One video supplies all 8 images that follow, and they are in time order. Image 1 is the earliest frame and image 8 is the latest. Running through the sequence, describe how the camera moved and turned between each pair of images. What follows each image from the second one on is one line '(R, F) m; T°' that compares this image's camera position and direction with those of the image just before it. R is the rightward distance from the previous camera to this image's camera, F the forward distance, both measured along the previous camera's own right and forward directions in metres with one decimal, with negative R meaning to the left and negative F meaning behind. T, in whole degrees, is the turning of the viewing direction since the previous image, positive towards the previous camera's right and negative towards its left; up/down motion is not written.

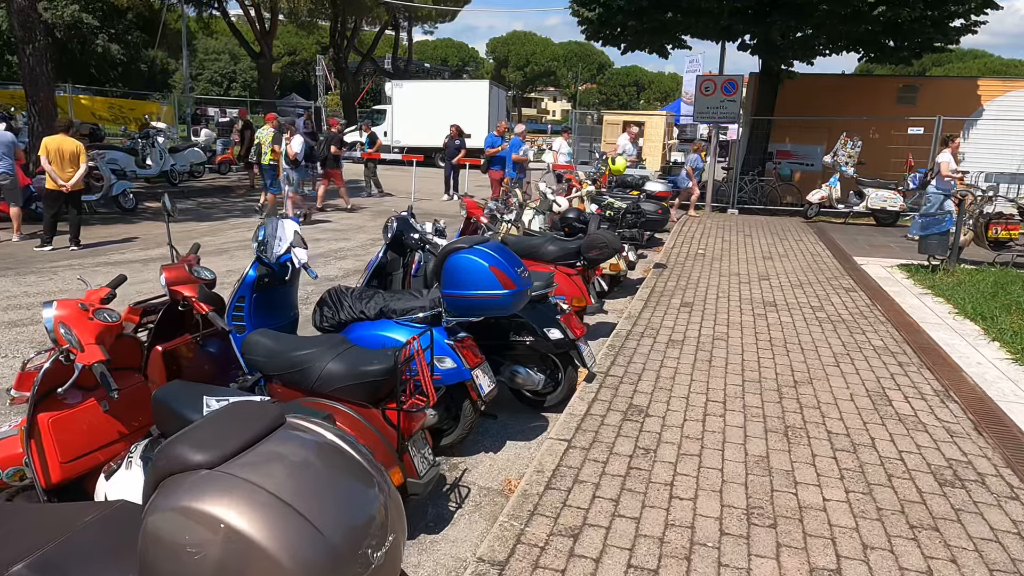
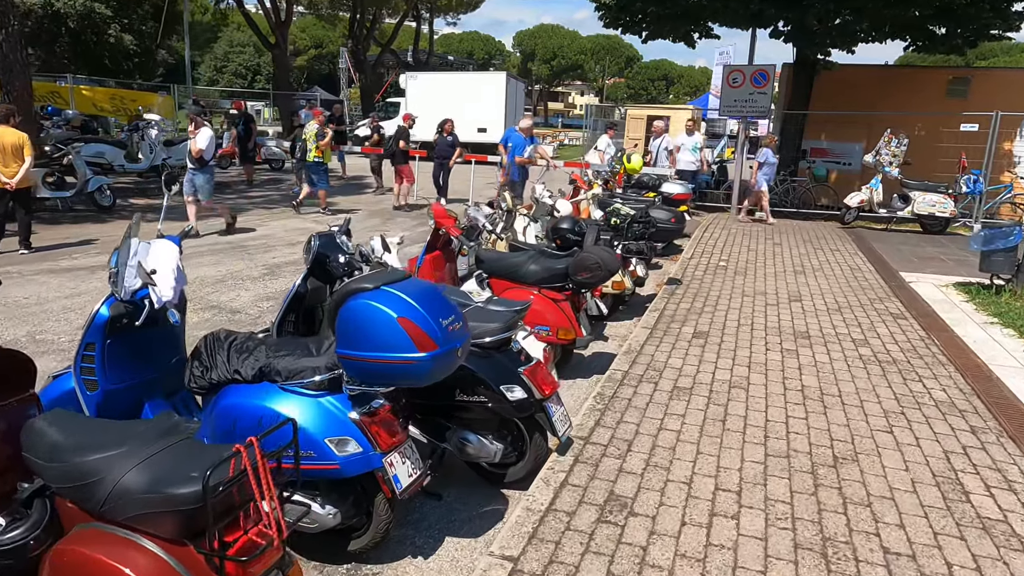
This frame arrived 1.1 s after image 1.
(+0.4, +1.1) m; -2°
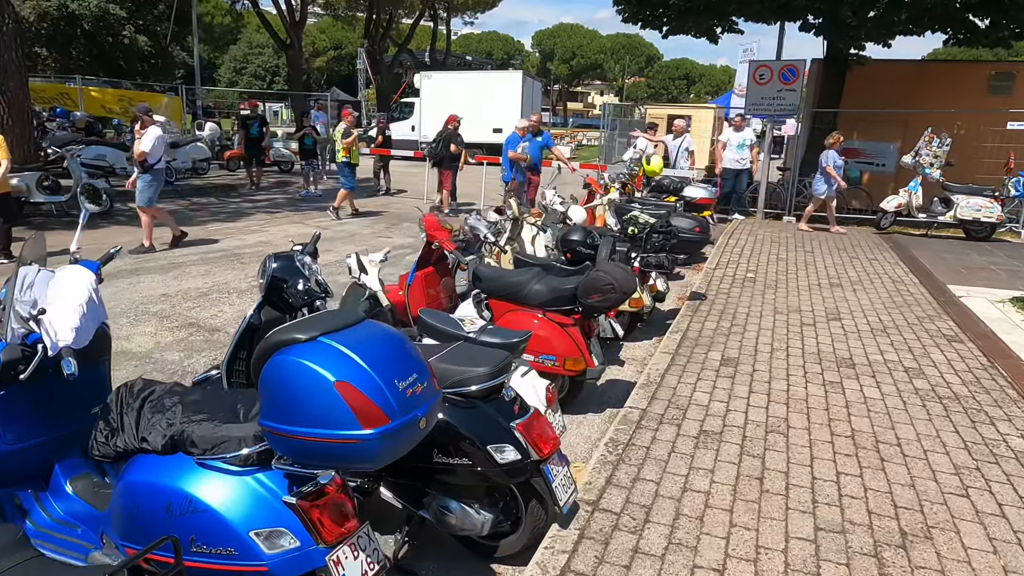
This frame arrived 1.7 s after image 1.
(+0.1, +0.6) m; -2°
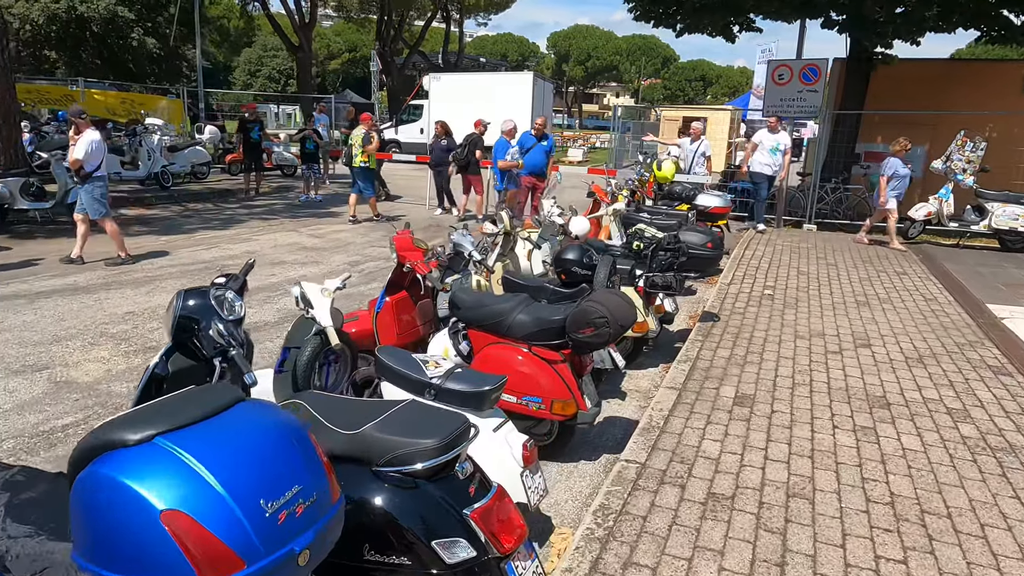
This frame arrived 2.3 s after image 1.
(+0.2, +0.6) m; -1°
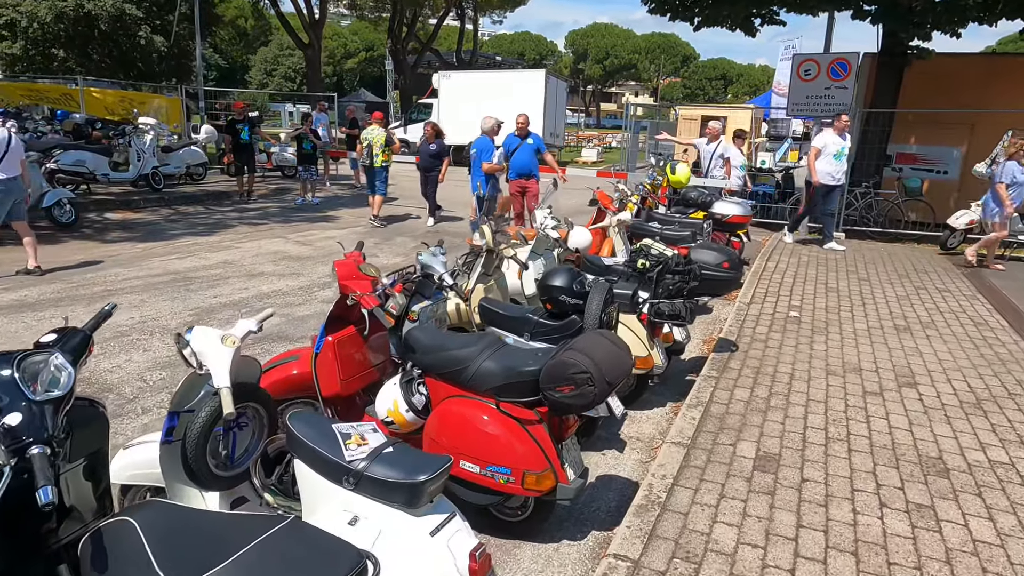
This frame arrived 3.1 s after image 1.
(+0.3, +0.8) m; -2°
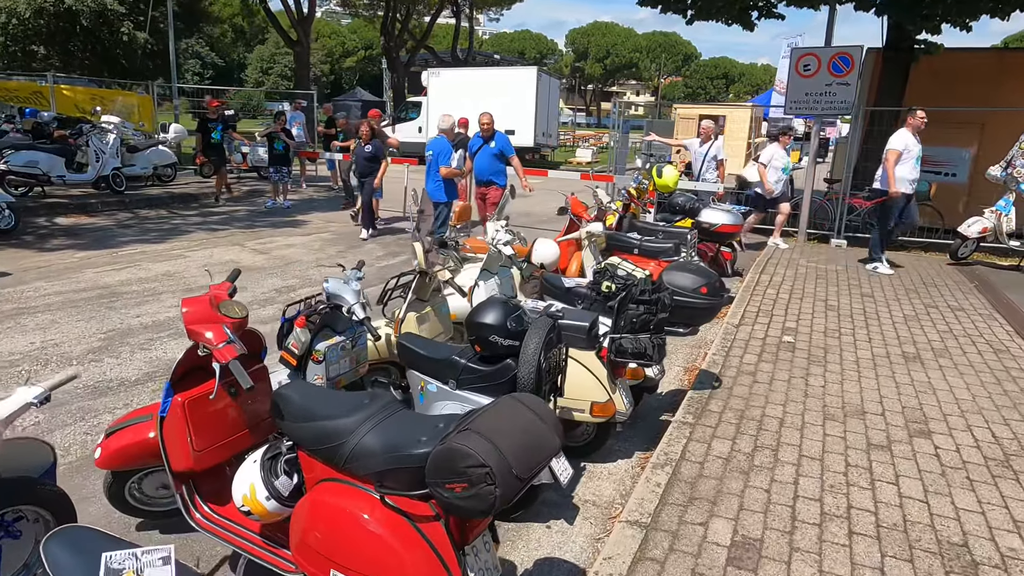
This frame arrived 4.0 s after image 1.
(+0.4, +0.8) m; 0°
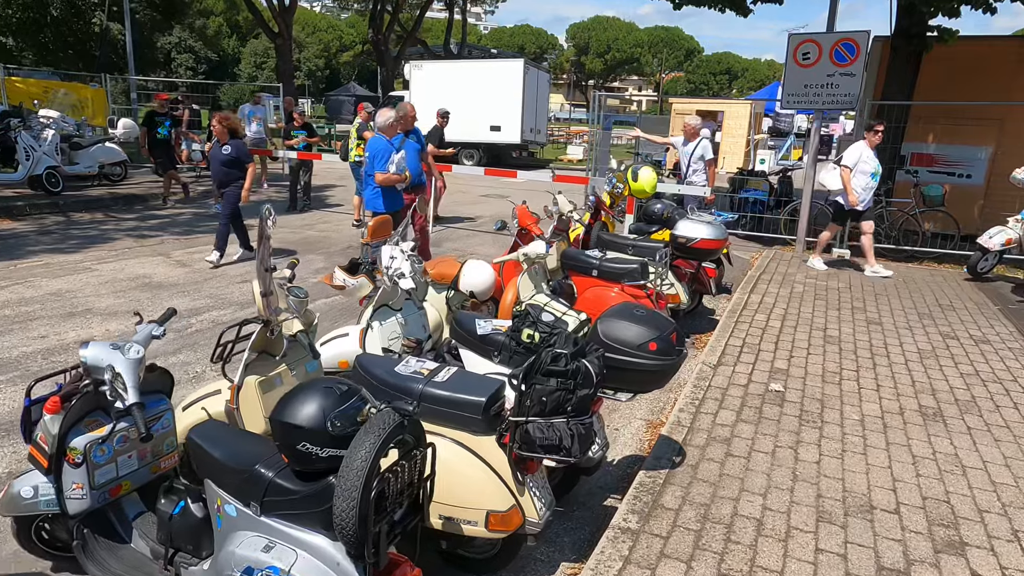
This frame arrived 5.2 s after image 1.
(+0.6, +1.1) m; 0°
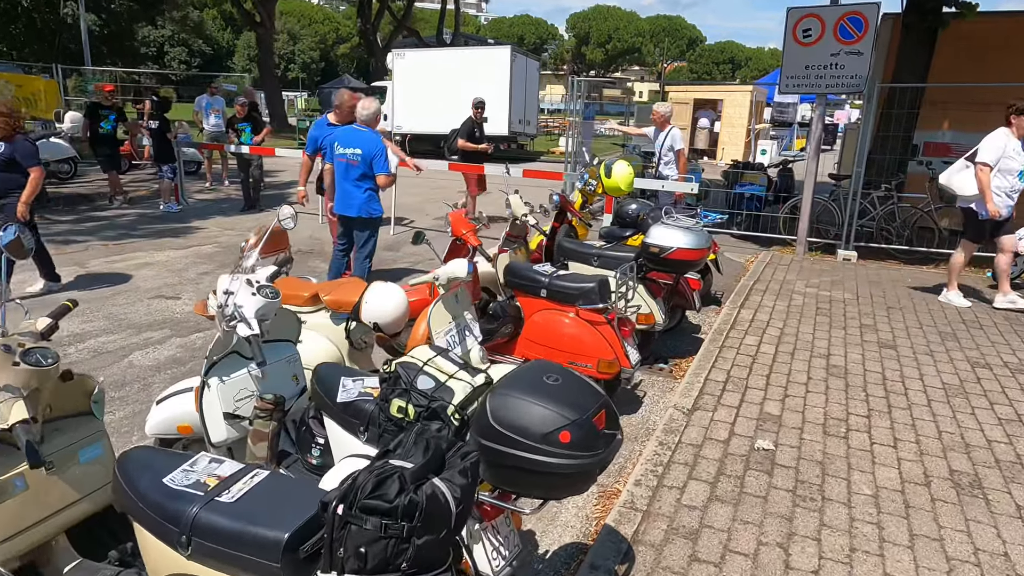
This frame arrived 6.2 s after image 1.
(+0.5, +1.0) m; 0°
